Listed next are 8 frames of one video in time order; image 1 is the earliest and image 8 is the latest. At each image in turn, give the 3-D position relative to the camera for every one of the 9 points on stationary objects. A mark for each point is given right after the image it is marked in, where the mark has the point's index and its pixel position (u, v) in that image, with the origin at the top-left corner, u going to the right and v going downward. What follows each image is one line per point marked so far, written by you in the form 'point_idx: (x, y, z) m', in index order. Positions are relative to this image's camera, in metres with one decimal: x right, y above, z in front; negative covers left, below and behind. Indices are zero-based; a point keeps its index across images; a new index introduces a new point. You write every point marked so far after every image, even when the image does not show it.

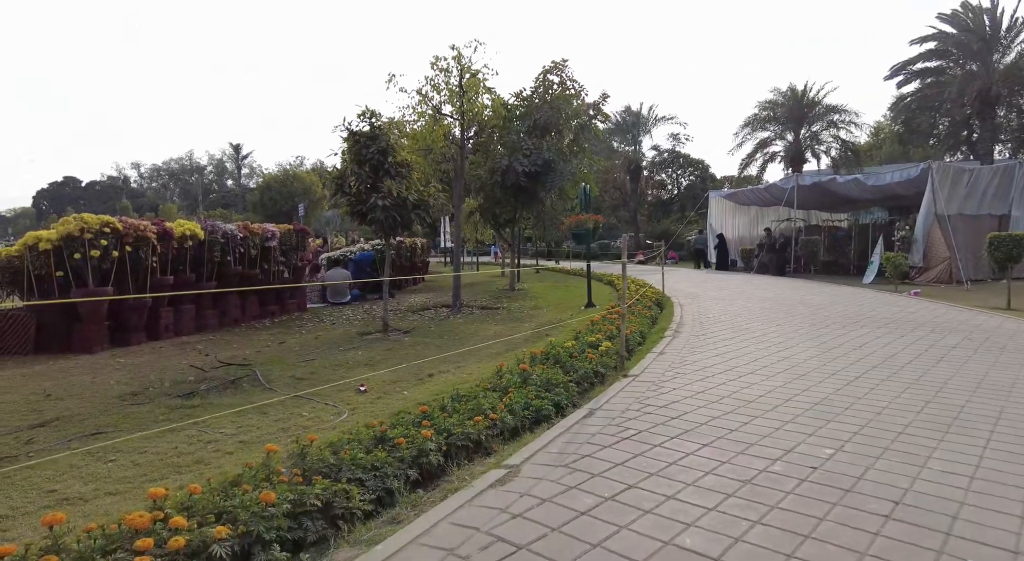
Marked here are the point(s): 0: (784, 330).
0: (+4.3, -0.8, +9.5) m
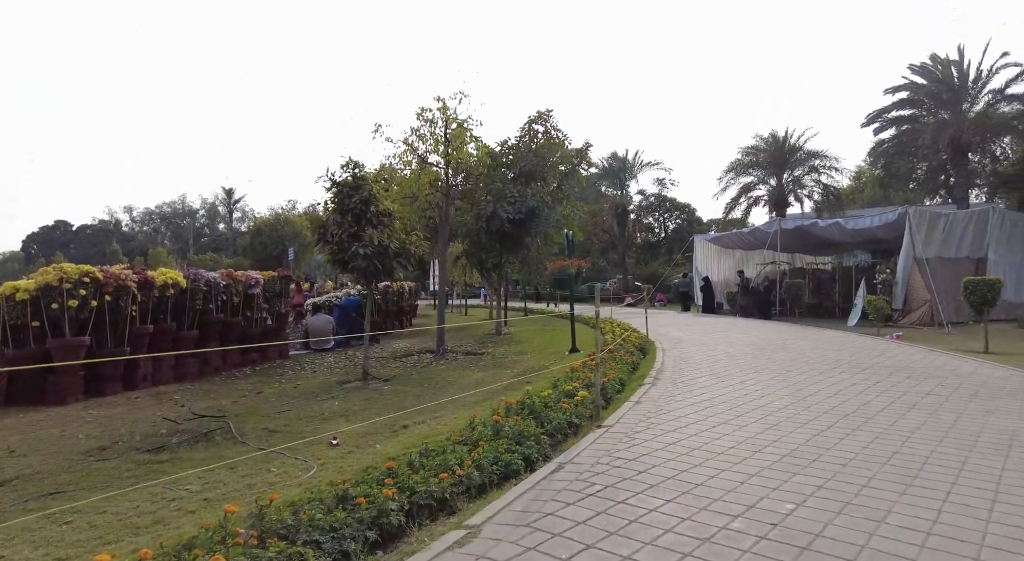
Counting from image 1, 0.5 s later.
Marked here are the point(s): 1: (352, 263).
0: (+4.0, -1.5, +9.6) m
1: (-2.6, +0.3, +9.6) m
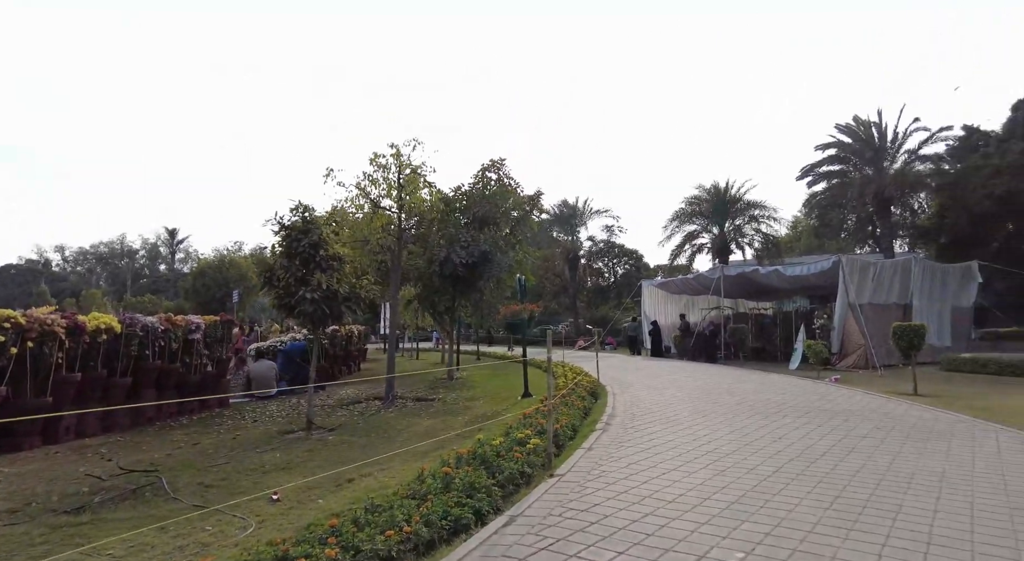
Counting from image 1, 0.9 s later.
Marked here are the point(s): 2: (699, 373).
0: (+3.2, -2.3, +9.7) m
1: (-3.3, -0.4, +9.4) m
2: (+6.2, -3.0, +19.9) m
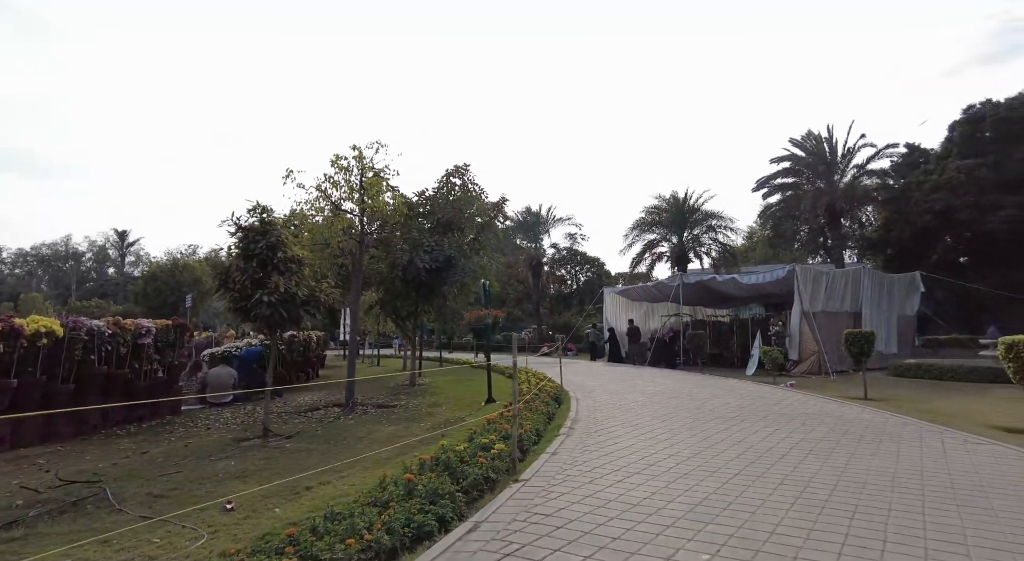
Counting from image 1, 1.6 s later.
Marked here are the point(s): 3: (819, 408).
0: (+2.6, -2.4, +9.8) m
1: (-3.9, -0.4, +9.1) m
2: (+5.0, -3.3, +20.2) m
3: (+6.3, -2.6, +12.3) m
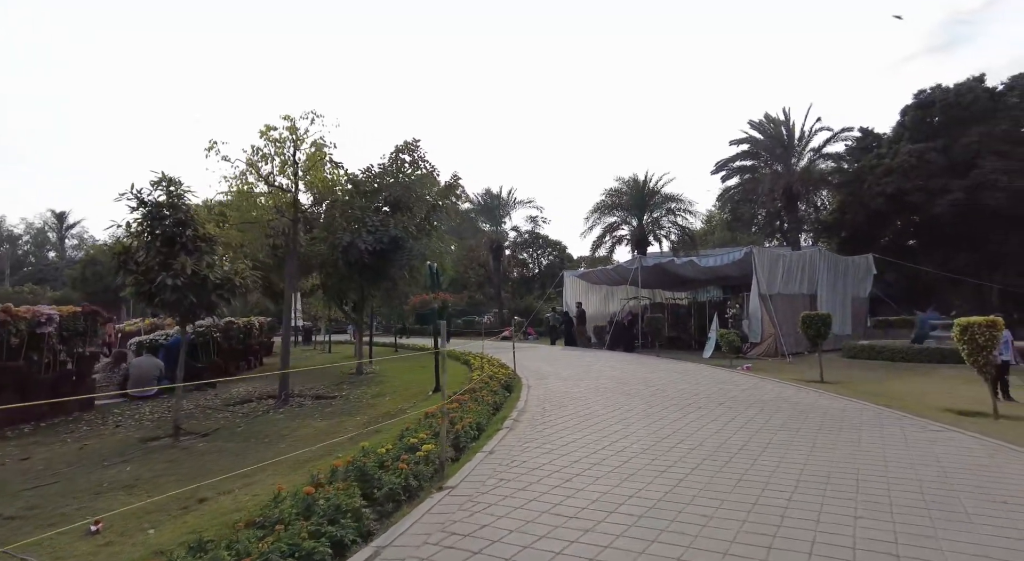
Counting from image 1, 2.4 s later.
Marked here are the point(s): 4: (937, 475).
0: (+1.7, -2.1, +9.3) m
1: (-4.7, -0.2, +8.1) m
2: (+3.4, -2.7, +19.8) m
3: (+5.3, -2.3, +12.0) m
4: (+4.3, -2.0, +6.0) m
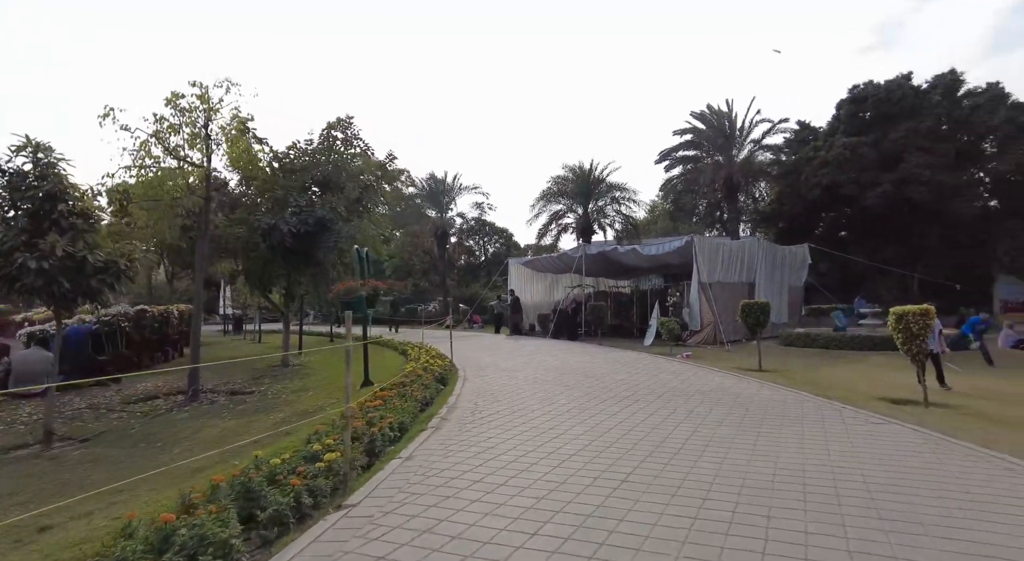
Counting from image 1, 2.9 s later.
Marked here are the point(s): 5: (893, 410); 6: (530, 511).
0: (+0.7, -1.9, +8.7) m
1: (-5.6, 0.0, +7.0) m
2: (+1.5, -2.3, +19.4) m
3: (+4.0, -2.0, +11.8) m
4: (+3.5, -1.8, +5.7) m
5: (+6.3, -2.1, +9.9) m
6: (+0.2, -1.6, +4.4) m
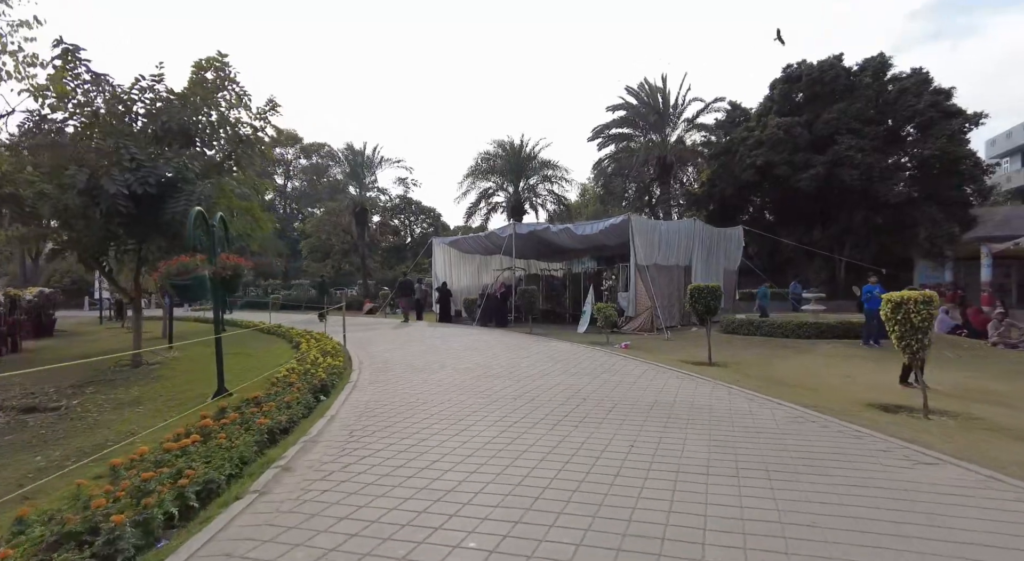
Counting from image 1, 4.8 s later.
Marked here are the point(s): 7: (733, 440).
0: (-0.4, -1.6, +6.2) m
1: (-6.4, +0.2, +3.6) m
2: (-0.8, -1.7, +16.8) m
3: (+2.5, -1.7, +9.5) m
4: (+2.7, -1.7, +3.5) m
5: (+5.0, -1.9, +7.9) m
6: (-0.5, -1.5, +1.7) m
7: (+2.5, -1.6, +6.4) m
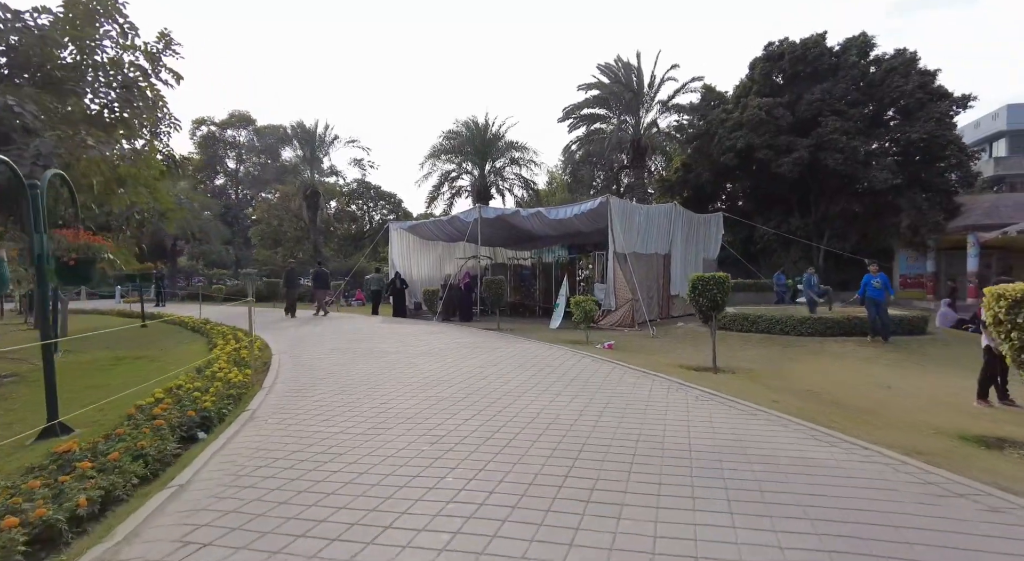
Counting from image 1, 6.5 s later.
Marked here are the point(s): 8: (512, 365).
0: (-0.6, -1.5, +3.5) m
1: (-6.5, +0.3, +0.6) m
2: (-1.7, -1.5, +14.1) m
3: (+2.1, -1.5, +7.0) m
4: (+2.7, -1.6, +1.0) m
5: (+4.7, -1.7, +5.6) m
6: (-0.4, -1.5, -0.9) m
7: (+2.2, -1.5, +3.9) m
8: (0.0, -1.5, +11.5) m
